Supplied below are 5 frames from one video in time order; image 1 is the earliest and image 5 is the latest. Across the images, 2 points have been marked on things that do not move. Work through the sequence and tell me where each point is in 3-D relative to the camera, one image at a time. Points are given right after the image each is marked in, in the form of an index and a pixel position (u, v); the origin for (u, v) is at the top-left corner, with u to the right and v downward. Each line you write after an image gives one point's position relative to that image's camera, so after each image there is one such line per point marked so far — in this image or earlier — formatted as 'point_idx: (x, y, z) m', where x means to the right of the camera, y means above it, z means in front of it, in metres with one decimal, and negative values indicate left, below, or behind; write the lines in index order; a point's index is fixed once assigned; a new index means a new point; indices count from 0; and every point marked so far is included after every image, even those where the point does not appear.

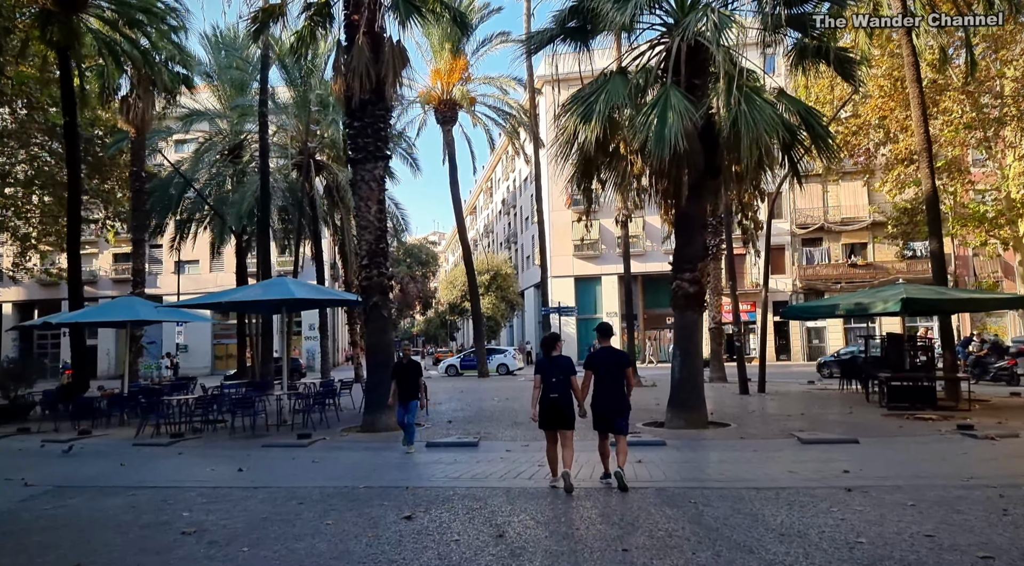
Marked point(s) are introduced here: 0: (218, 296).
0: (-5.7, -0.2, +14.6) m
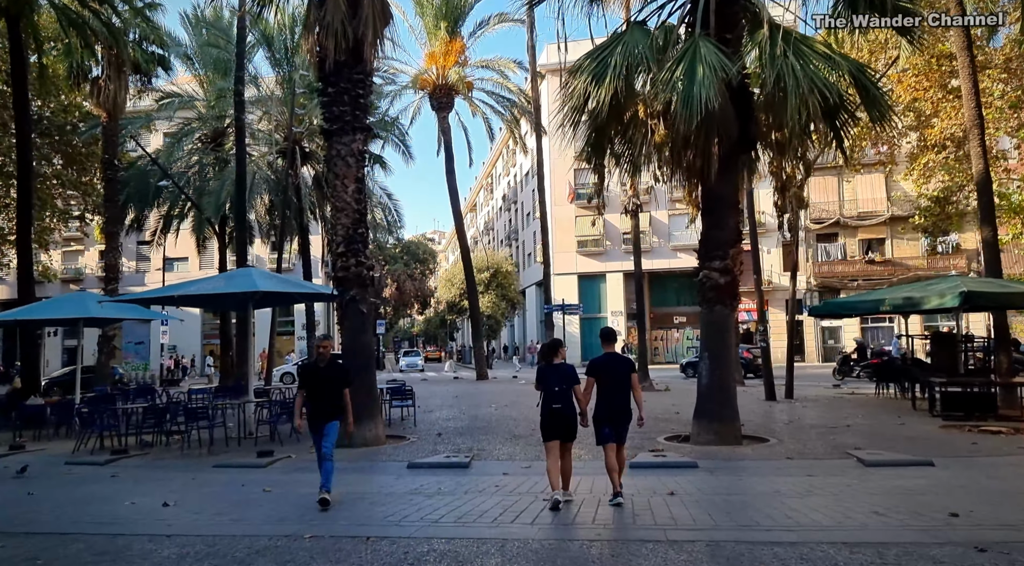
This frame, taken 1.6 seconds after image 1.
0: (-5.7, -0.1, +12.7) m
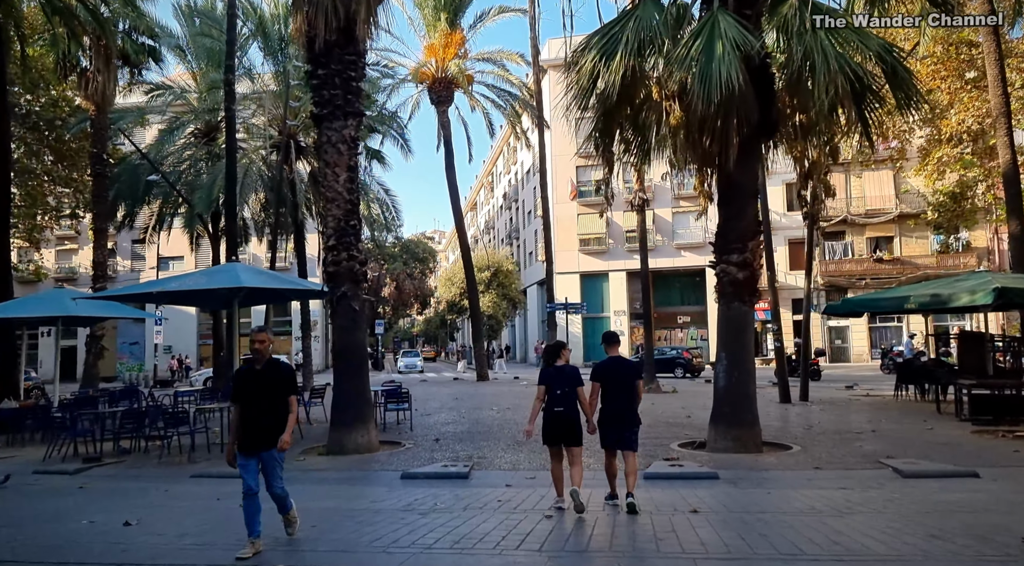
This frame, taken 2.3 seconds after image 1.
0: (-5.7, 0.0, +12.0) m
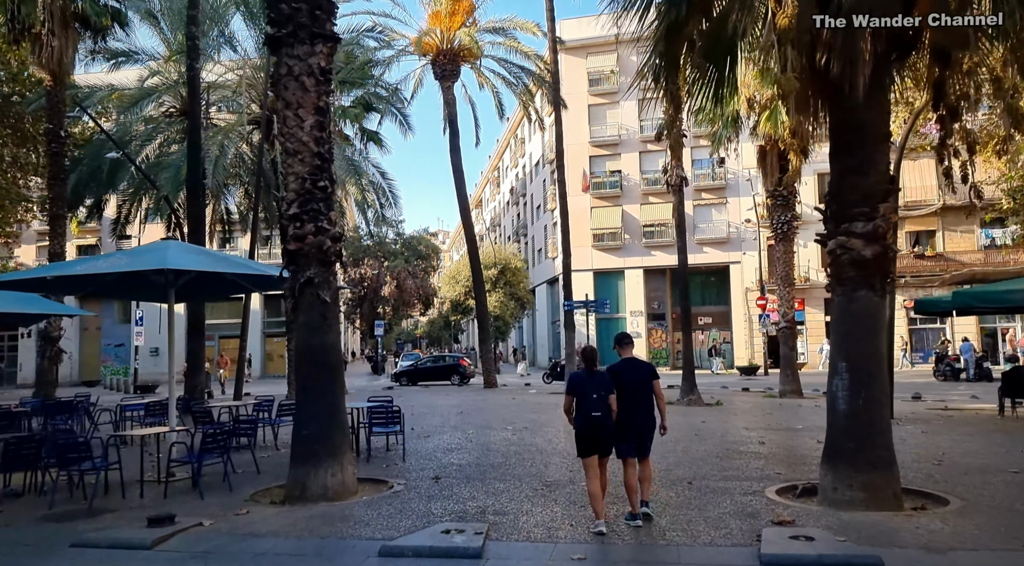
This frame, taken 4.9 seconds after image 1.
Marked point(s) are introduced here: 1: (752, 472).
0: (-5.4, +0.2, +9.0) m
1: (+2.6, -2.1, +8.3) m
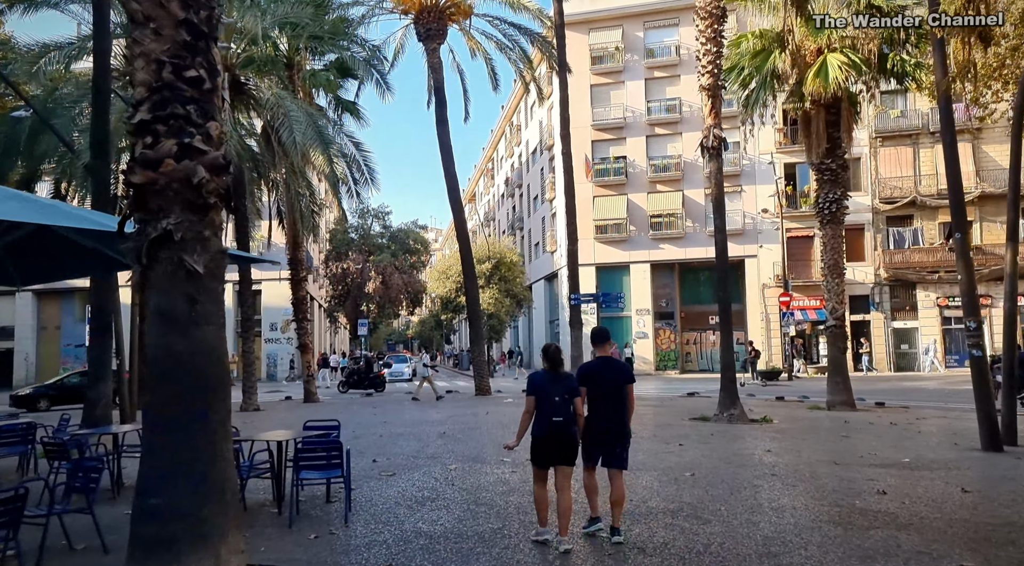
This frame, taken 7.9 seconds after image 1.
0: (-5.4, +0.4, +5.6) m
1: (+2.6, -1.9, +4.9) m
